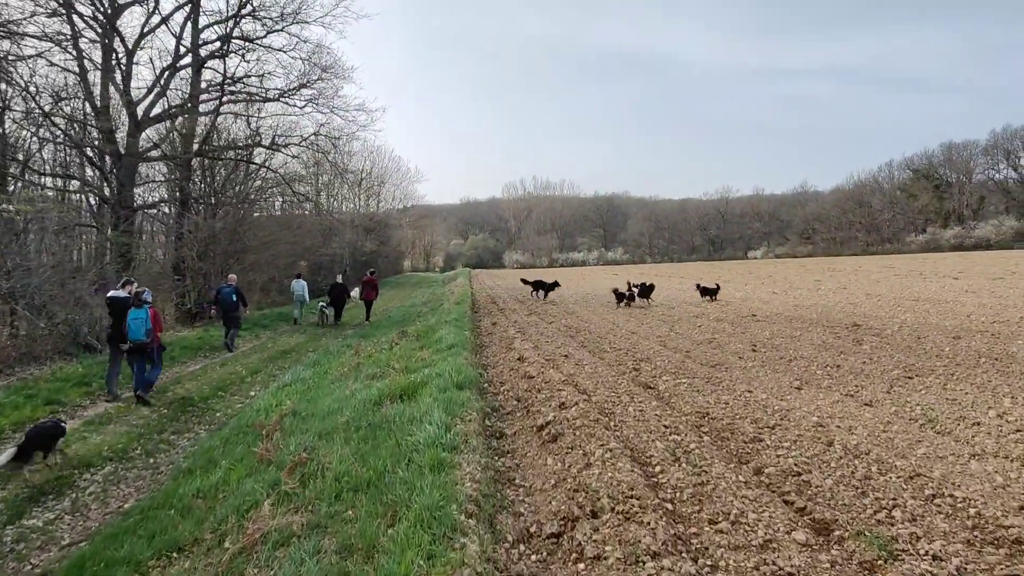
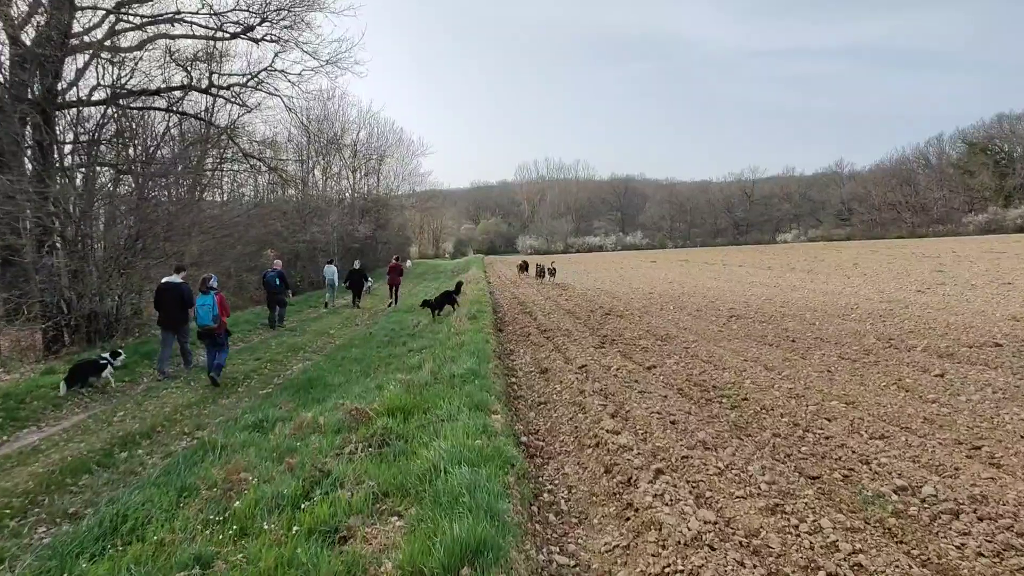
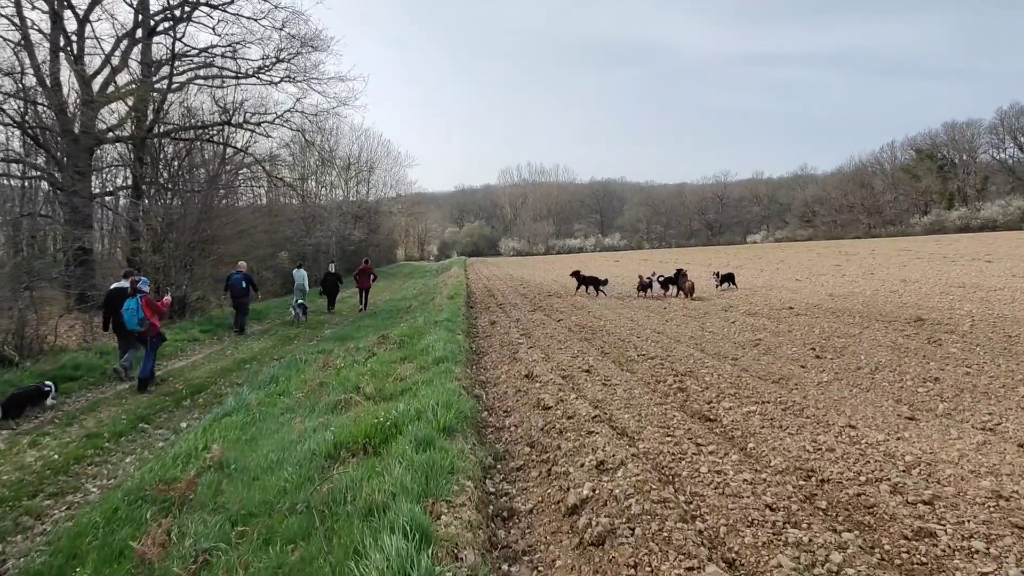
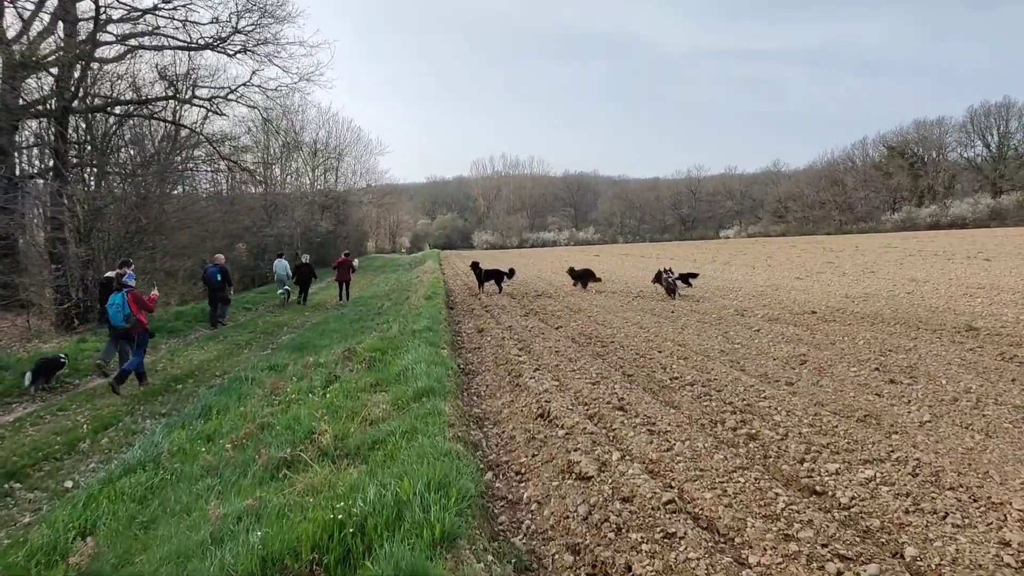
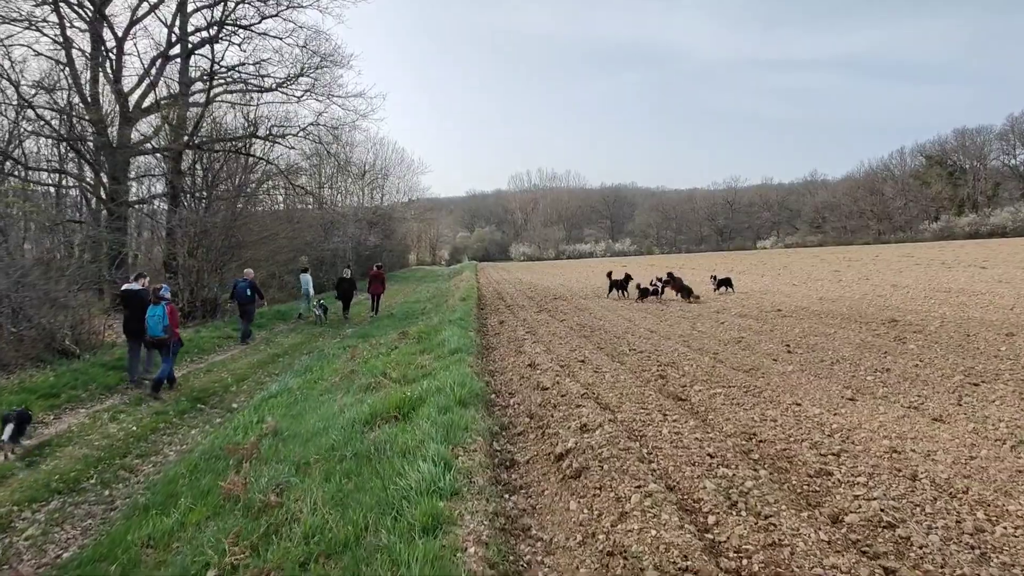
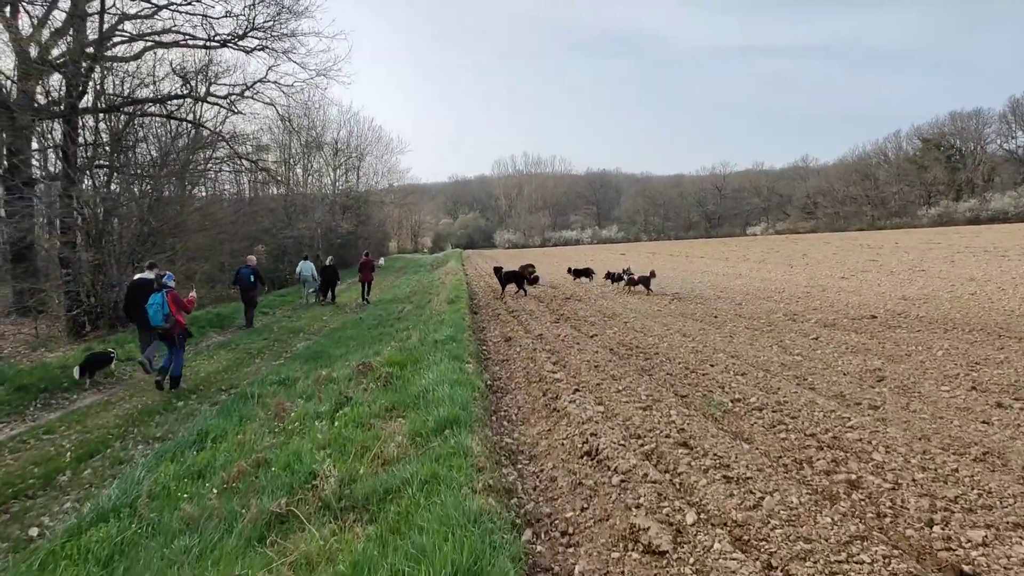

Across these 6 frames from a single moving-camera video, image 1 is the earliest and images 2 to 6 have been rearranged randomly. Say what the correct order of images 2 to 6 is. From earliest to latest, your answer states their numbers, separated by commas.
5, 3, 4, 6, 2
